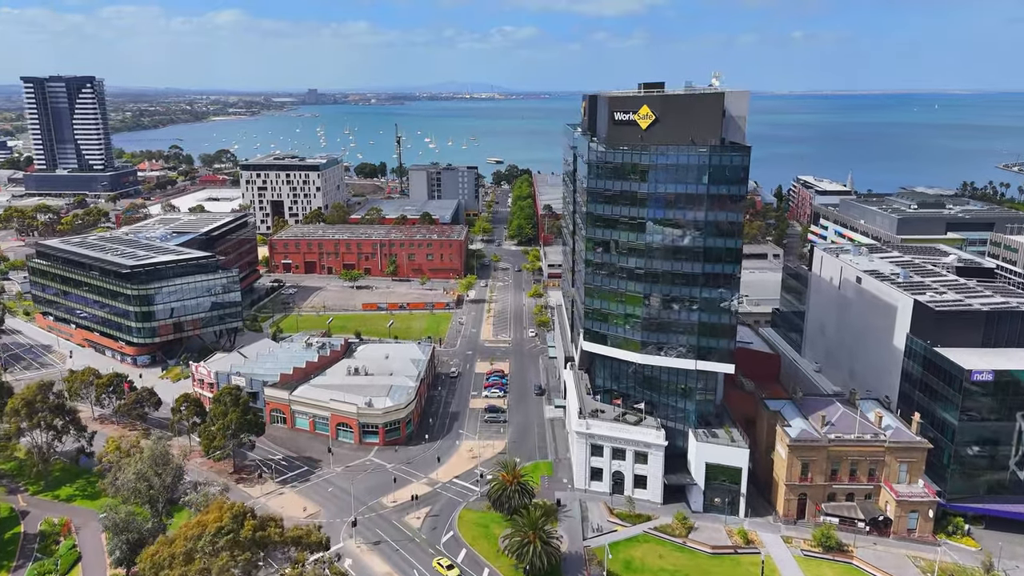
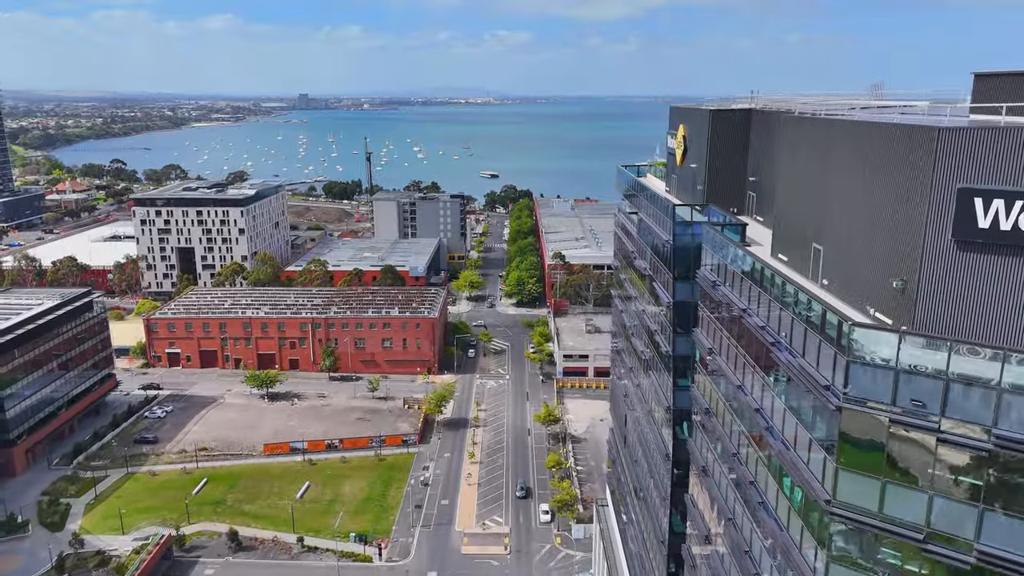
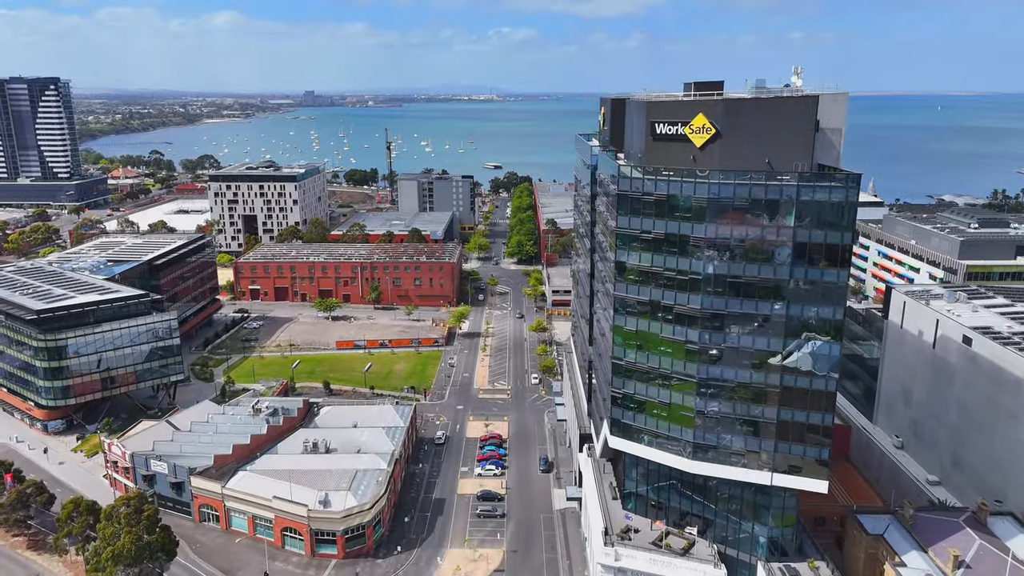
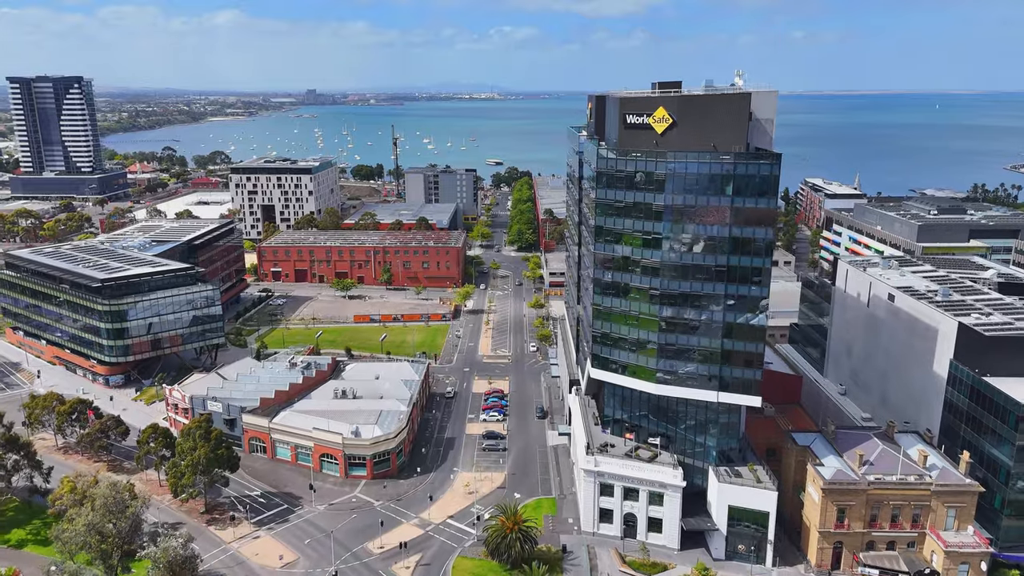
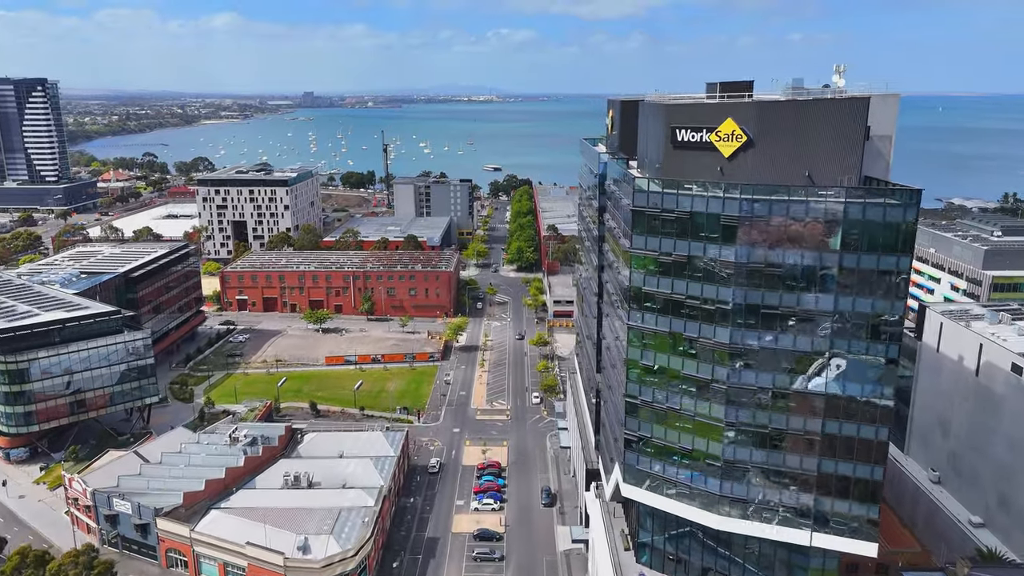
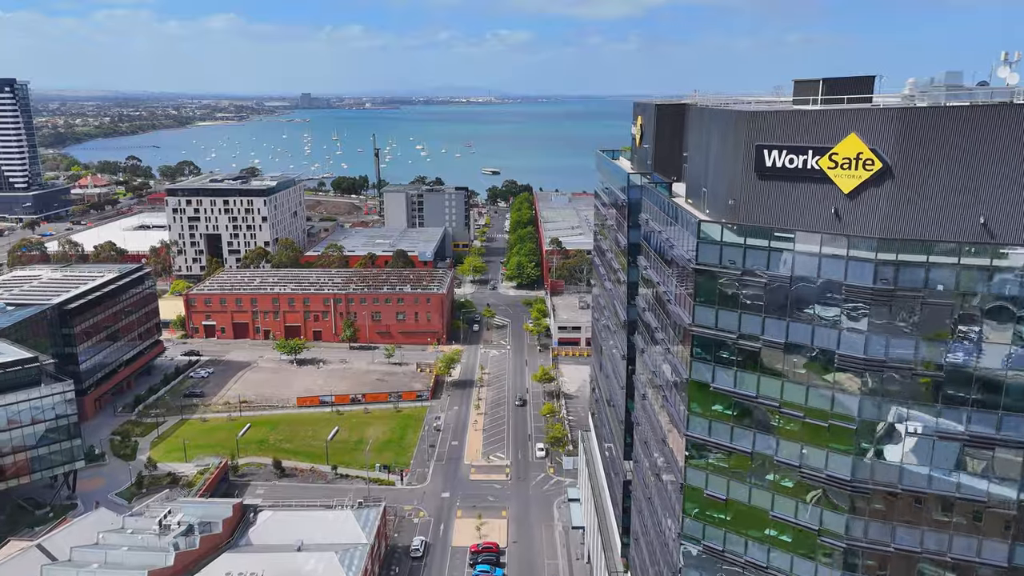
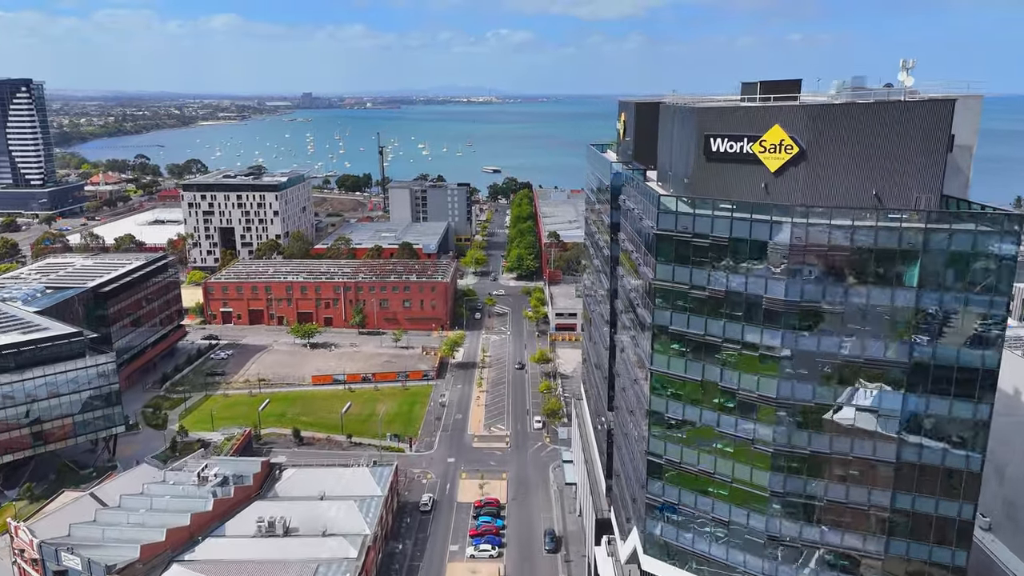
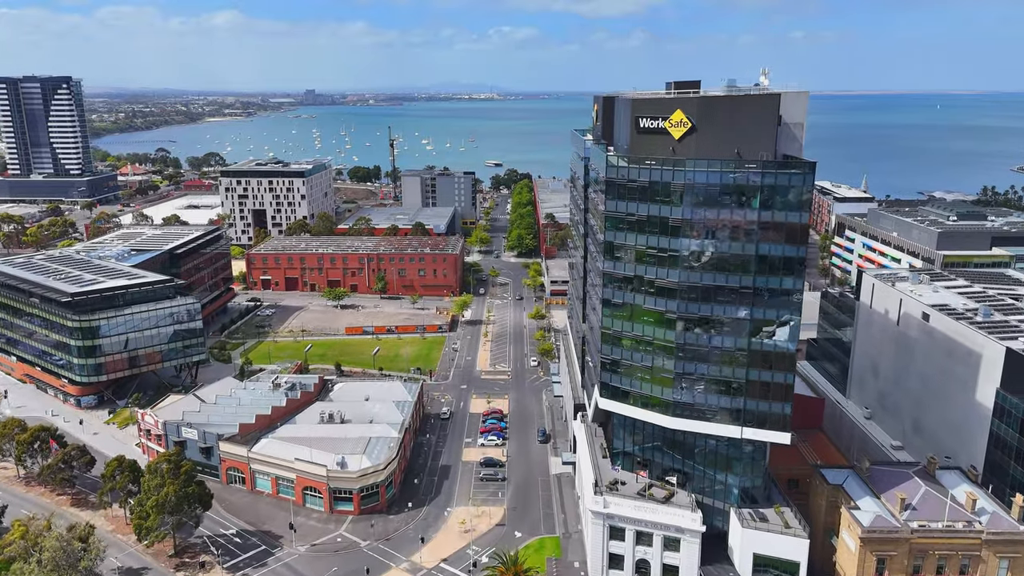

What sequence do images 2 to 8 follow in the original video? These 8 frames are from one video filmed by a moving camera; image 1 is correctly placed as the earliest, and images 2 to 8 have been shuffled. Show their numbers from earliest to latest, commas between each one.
4, 8, 3, 5, 7, 6, 2
